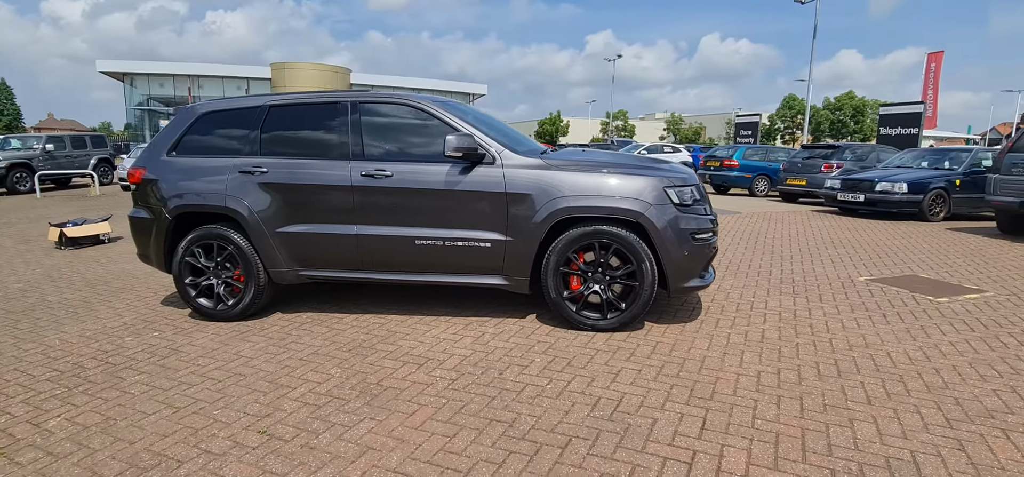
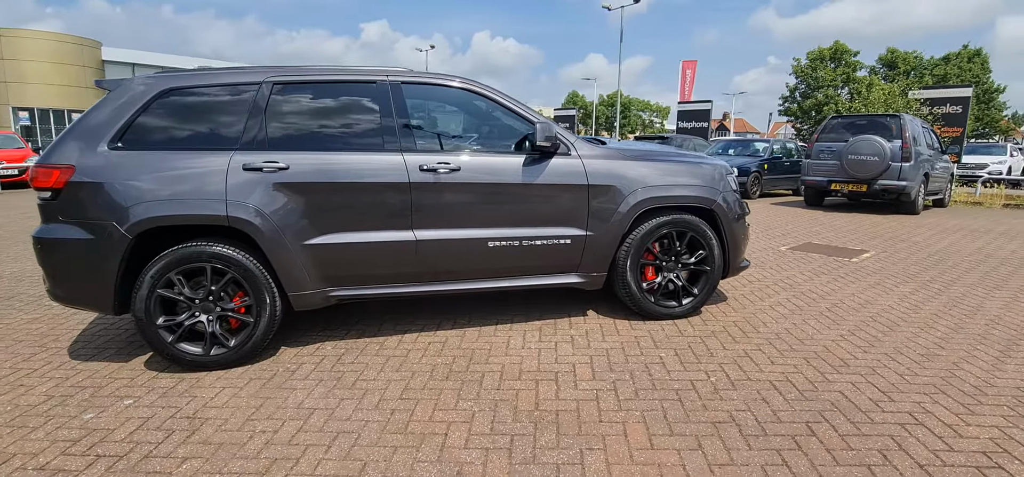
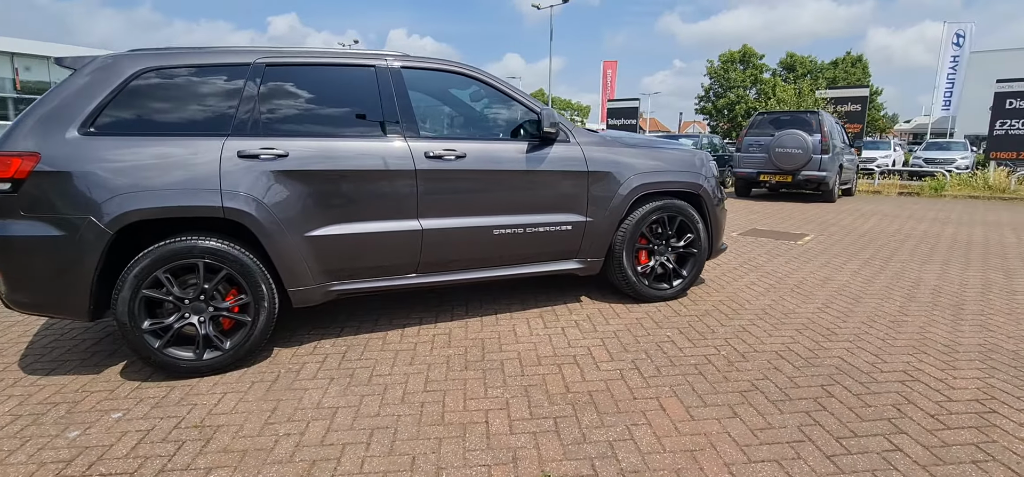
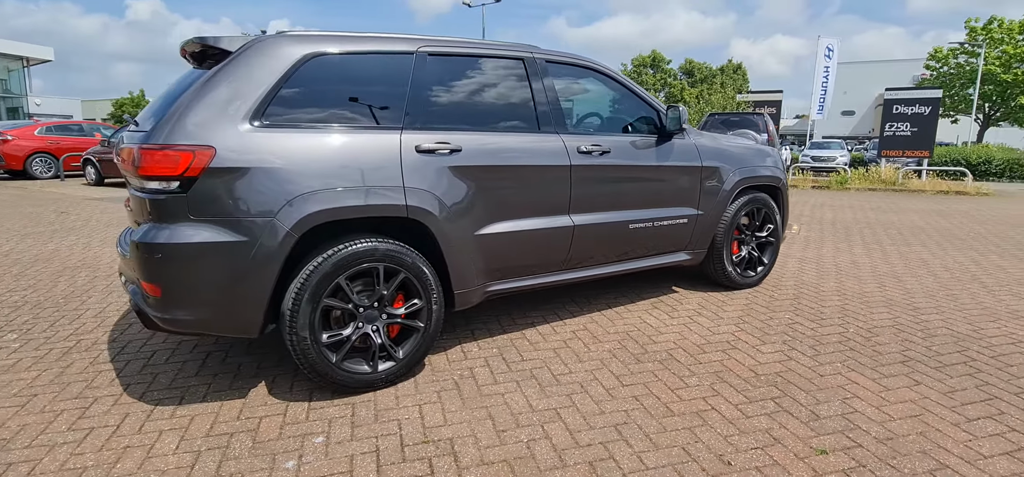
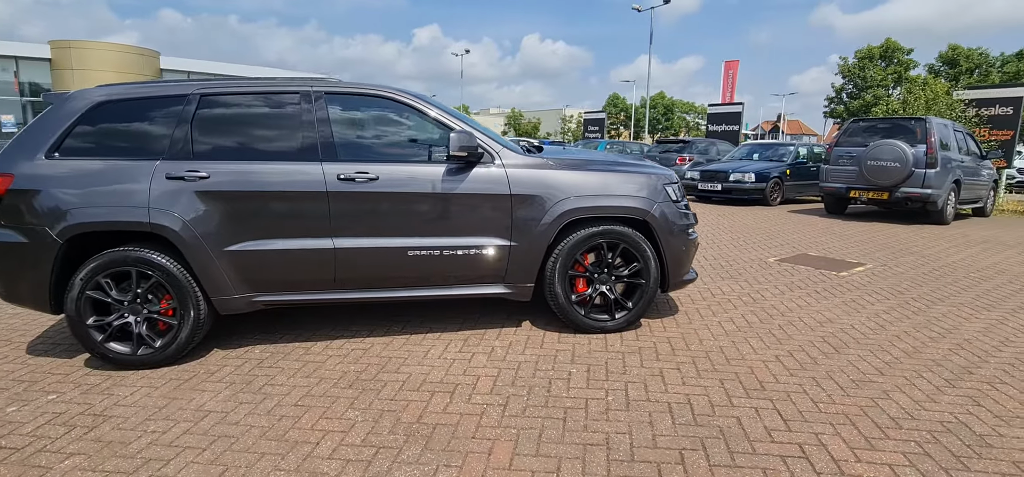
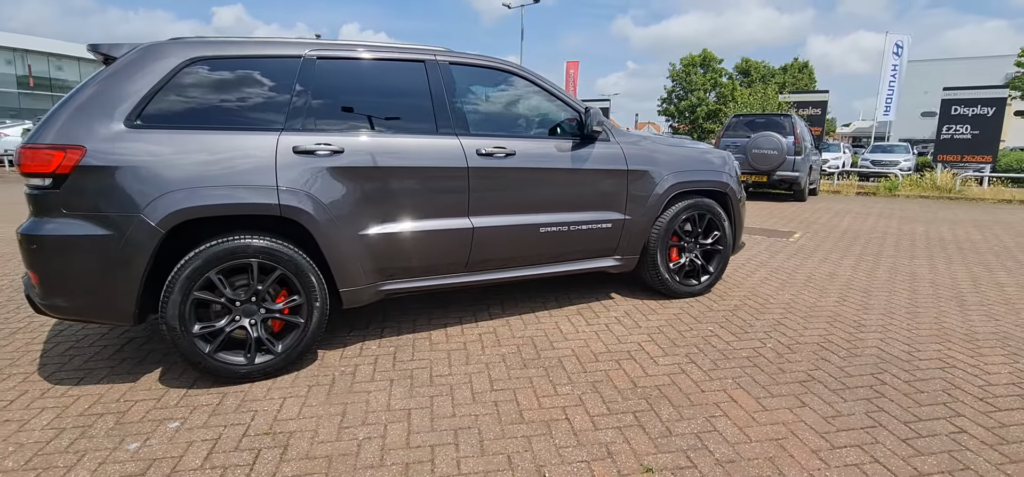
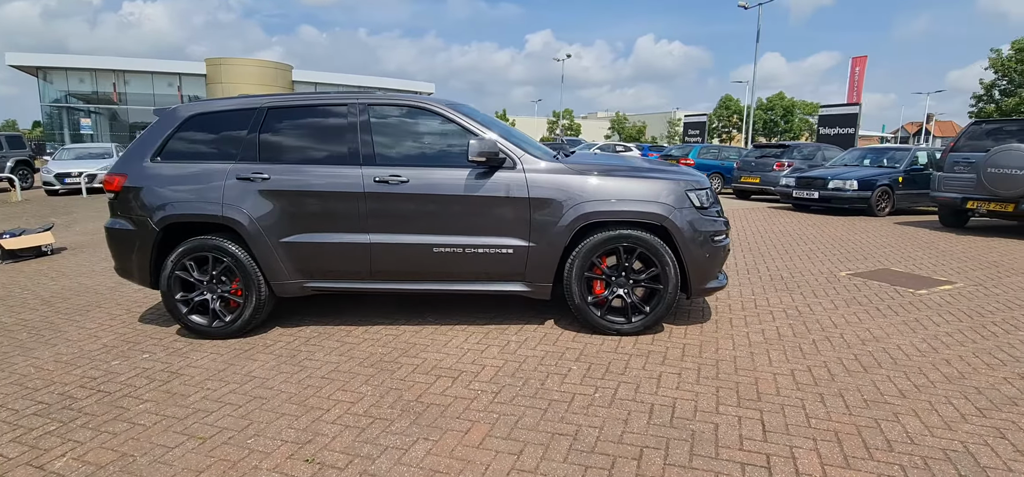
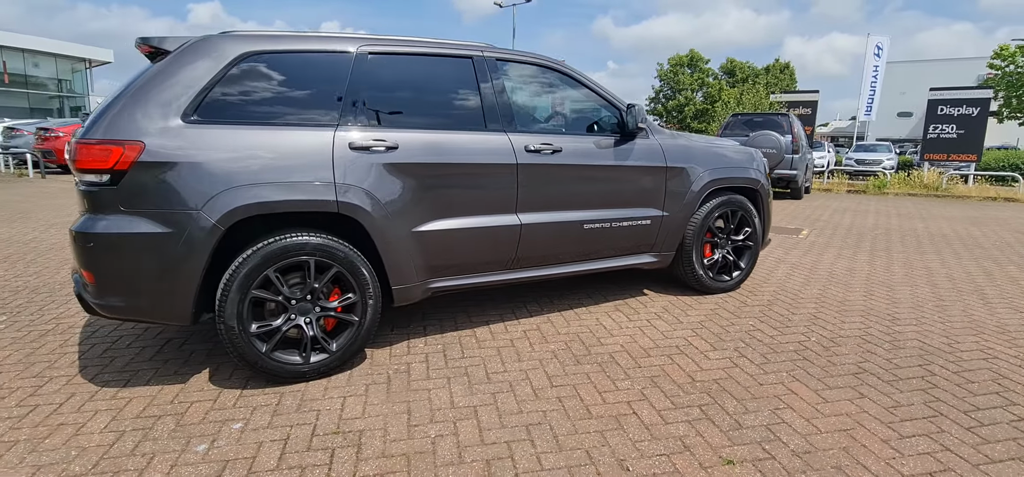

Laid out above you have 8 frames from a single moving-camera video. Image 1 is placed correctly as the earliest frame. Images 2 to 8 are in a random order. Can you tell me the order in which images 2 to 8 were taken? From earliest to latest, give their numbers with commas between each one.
7, 5, 2, 3, 6, 8, 4
